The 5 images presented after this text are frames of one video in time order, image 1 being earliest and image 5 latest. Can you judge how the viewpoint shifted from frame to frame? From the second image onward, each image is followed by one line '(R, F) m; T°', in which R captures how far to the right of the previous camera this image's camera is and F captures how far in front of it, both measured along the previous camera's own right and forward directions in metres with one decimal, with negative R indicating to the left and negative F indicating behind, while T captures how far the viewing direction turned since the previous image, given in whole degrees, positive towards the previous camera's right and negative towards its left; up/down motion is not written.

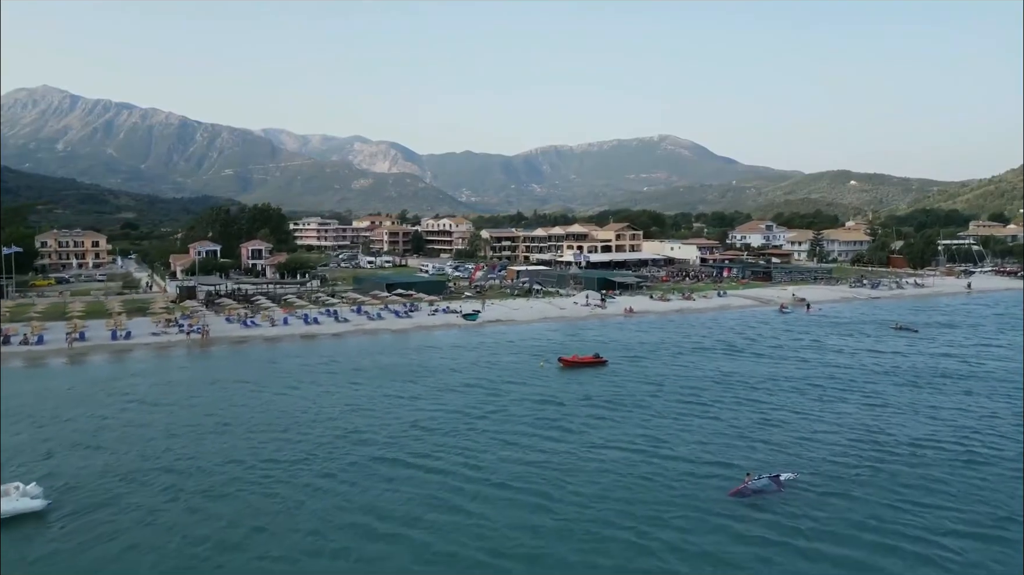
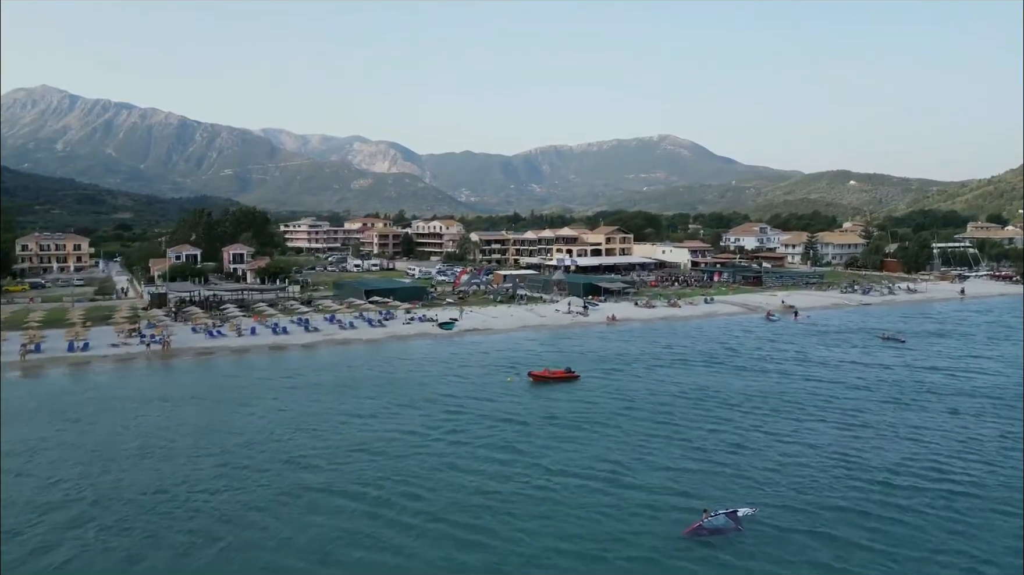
(+1.1, +1.0) m; 0°
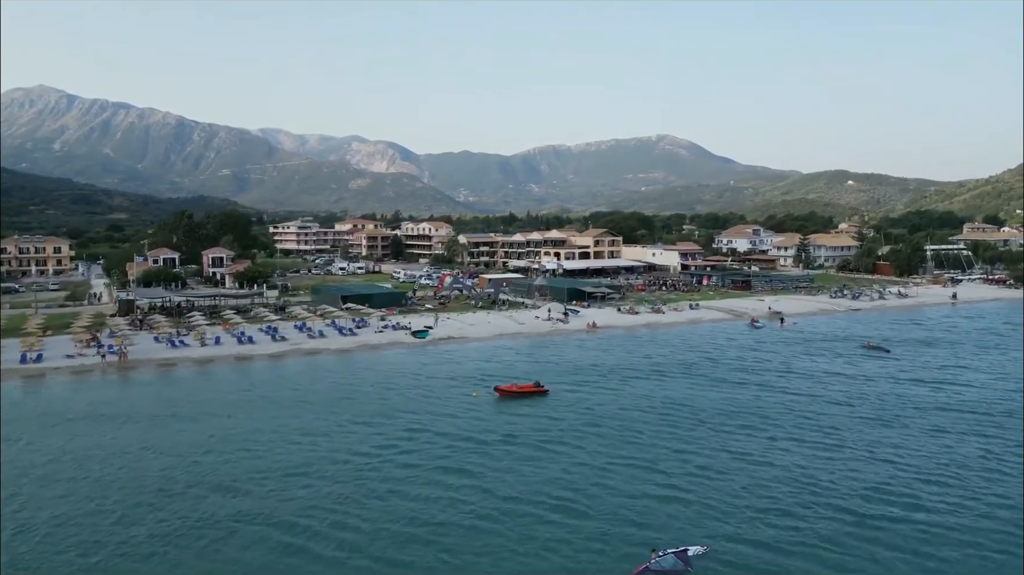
(+1.1, +1.0) m; 0°
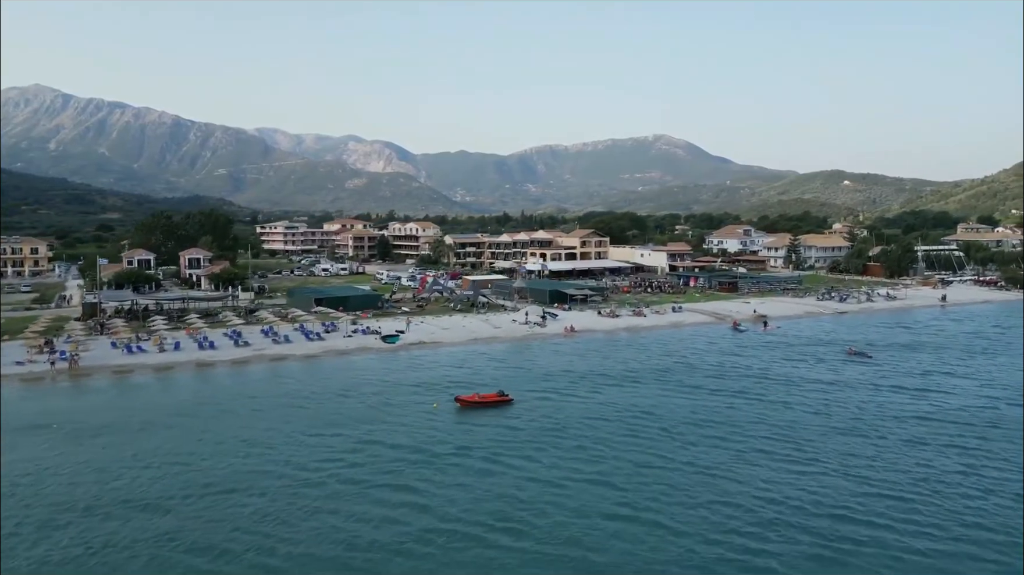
(+1.1, +1.0) m; 0°
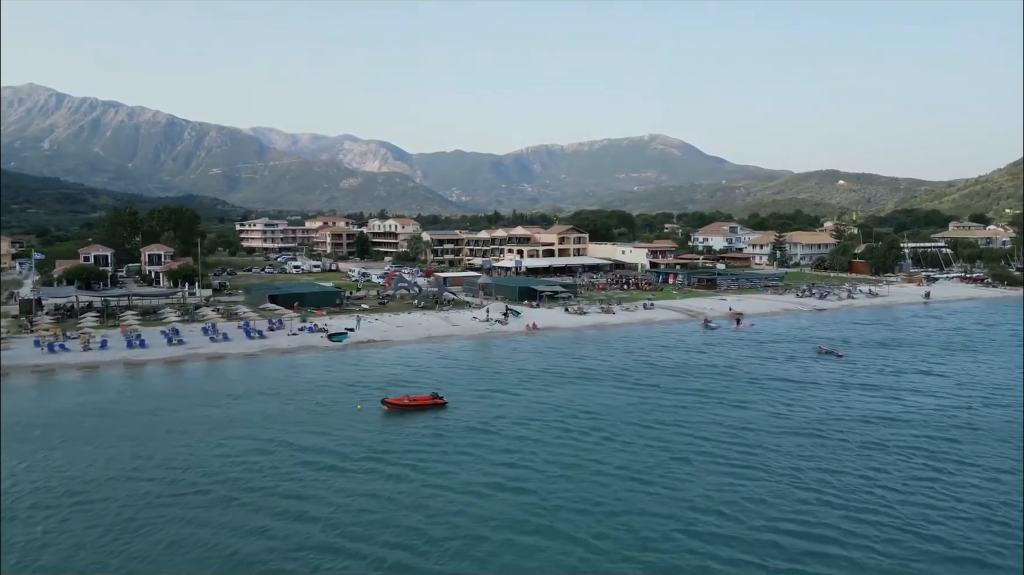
(+1.8, +1.7) m; 0°
